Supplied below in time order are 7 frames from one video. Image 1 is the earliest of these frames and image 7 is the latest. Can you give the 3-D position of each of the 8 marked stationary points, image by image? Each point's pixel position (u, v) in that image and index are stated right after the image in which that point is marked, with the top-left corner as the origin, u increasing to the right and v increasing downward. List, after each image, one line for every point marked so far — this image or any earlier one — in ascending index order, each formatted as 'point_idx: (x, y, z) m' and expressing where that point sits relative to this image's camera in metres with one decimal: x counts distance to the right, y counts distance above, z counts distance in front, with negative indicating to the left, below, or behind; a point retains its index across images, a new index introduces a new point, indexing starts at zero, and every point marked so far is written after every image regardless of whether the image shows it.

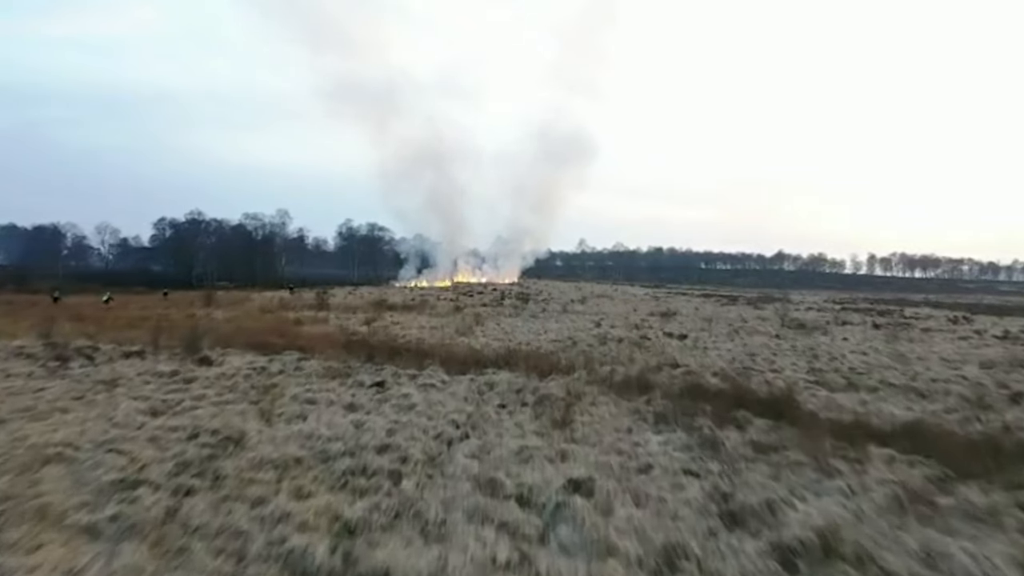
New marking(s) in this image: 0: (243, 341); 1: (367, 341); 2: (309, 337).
0: (-4.2, -0.8, +14.2) m
1: (-2.4, -0.9, +14.7) m
2: (-3.5, -0.8, +15.4) m
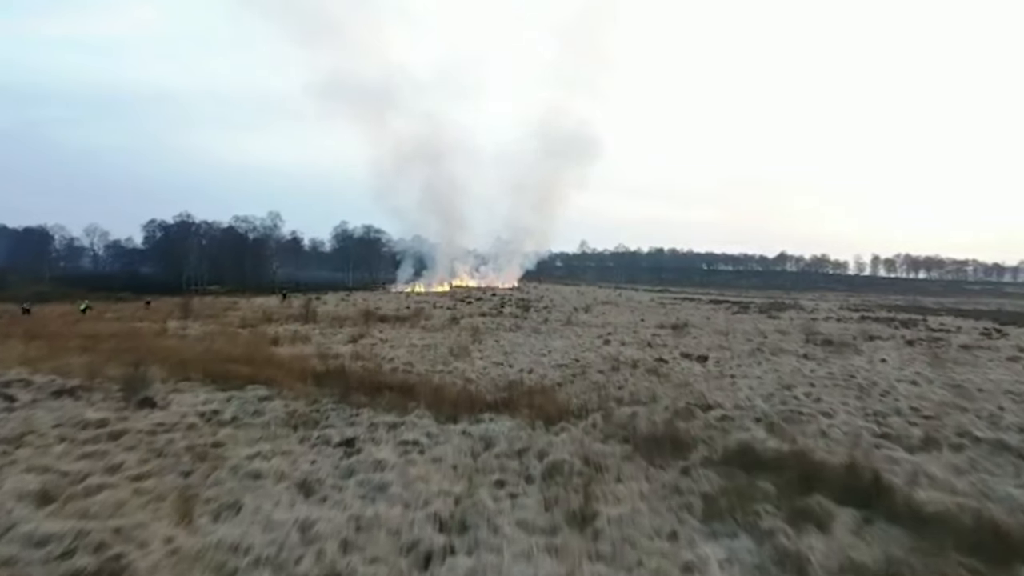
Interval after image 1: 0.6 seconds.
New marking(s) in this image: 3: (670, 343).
0: (-4.2, -1.1, +12.3) m
1: (-2.3, -1.2, +12.8) m
2: (-3.4, -1.1, +13.5) m
3: (+3.4, -1.2, +19.6) m
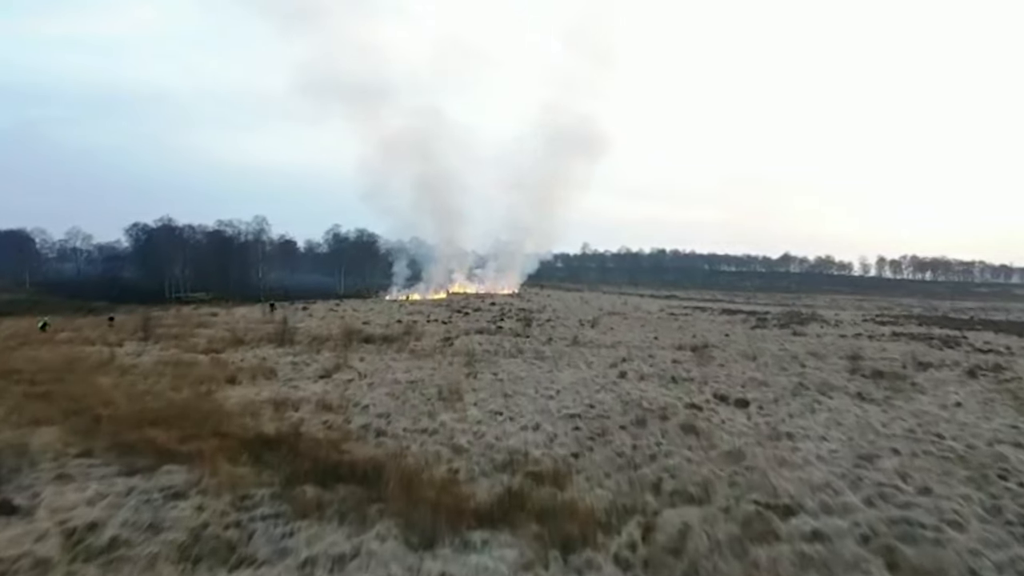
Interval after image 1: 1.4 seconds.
0: (-4.2, -1.6, +9.6) m
1: (-2.3, -1.6, +10.0) m
2: (-3.4, -1.6, +10.8) m
3: (+3.4, -1.6, +16.8) m
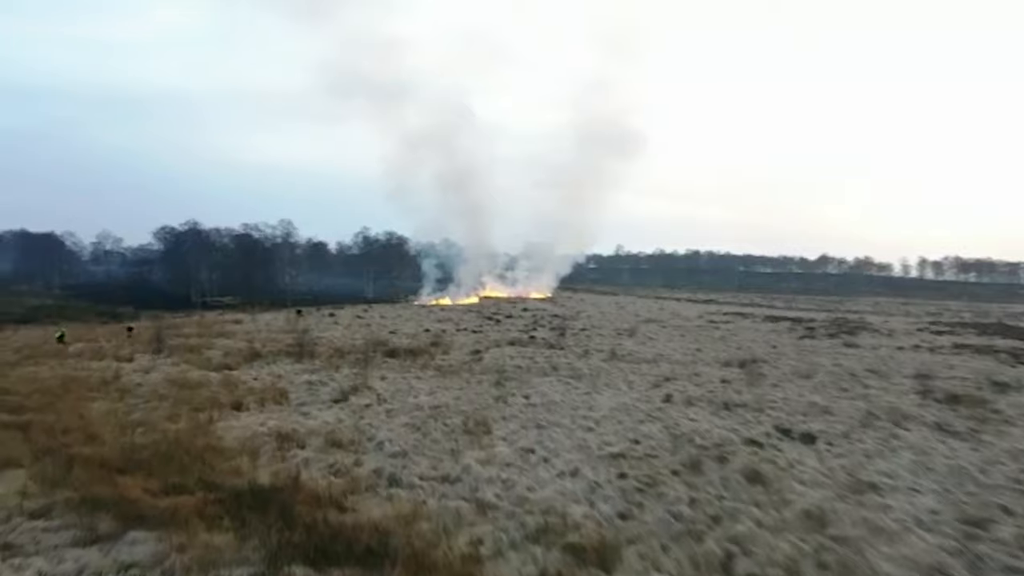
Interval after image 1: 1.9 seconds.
0: (-3.9, -1.8, +8.2) m
1: (-2.0, -1.9, +8.6) m
2: (-3.1, -1.8, +9.4) m
3: (+4.0, -1.9, +15.2) m
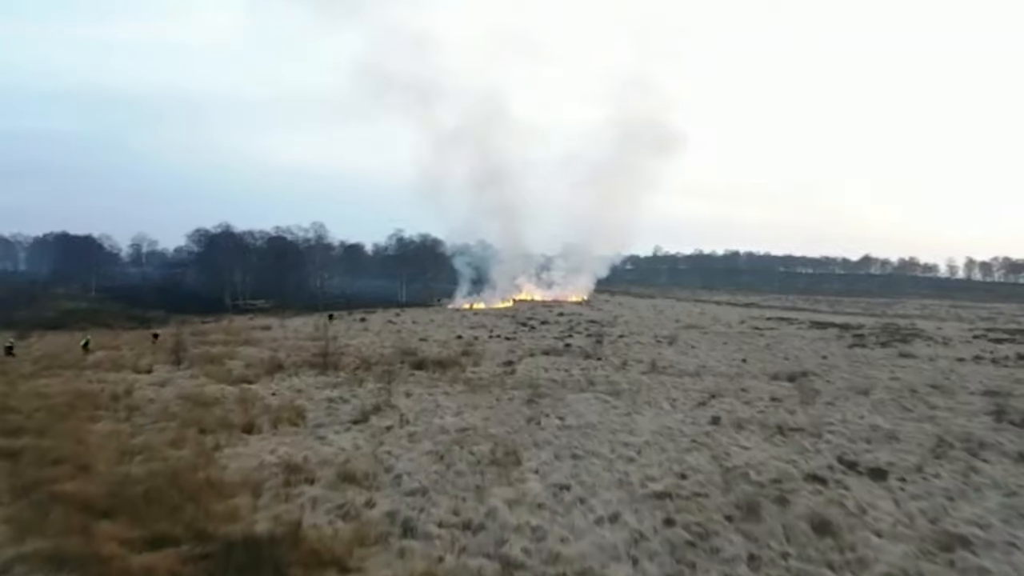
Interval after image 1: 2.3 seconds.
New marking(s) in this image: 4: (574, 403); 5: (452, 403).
0: (-3.6, -2.0, +7.2) m
1: (-1.8, -2.1, +7.5) m
2: (-2.8, -2.0, +8.3) m
3: (+4.5, -2.1, +13.9) m
4: (+1.1, -2.0, +15.6) m
5: (-1.0, -2.0, +15.6) m
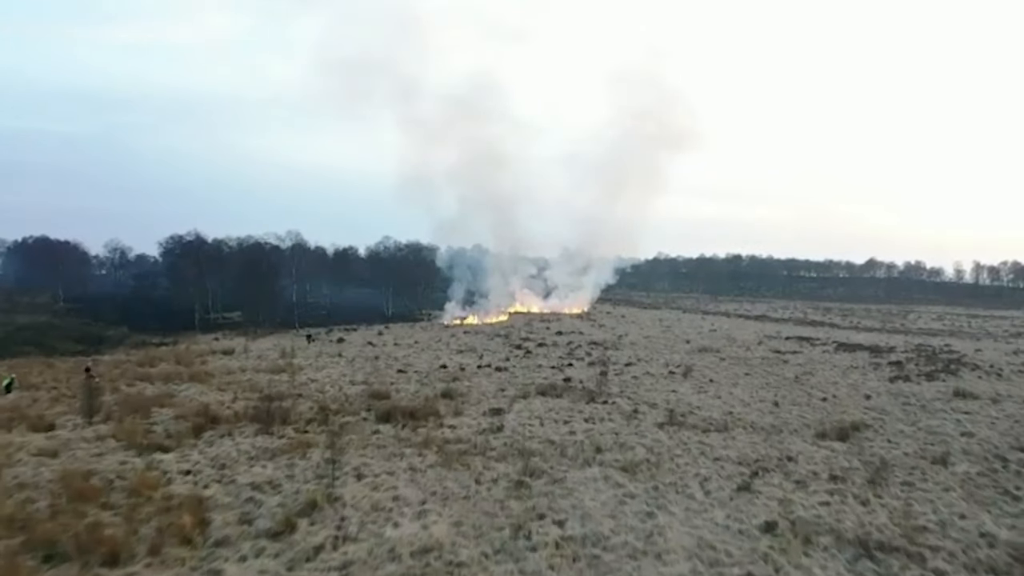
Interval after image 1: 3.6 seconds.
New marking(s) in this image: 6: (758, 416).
0: (-3.8, -2.7, +3.4) m
1: (-2.0, -2.7, +3.8) m
2: (-3.0, -2.7, +4.6) m
3: (+4.3, -2.7, +10.1) m
4: (+0.8, -2.6, +11.9) m
5: (-1.2, -2.6, +11.8) m
6: (+5.1, -2.6, +18.9) m
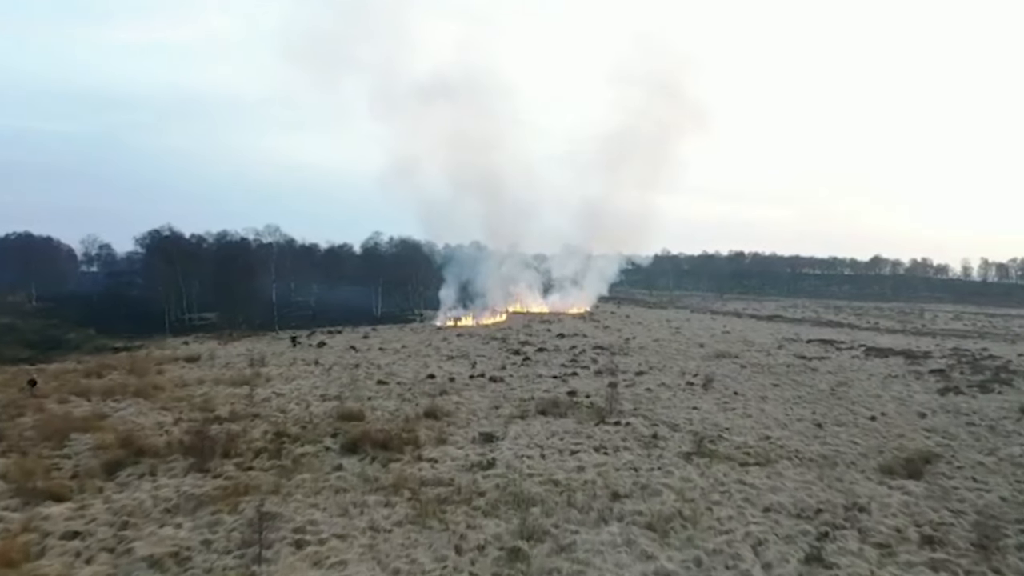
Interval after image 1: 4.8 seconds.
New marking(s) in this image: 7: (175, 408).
0: (-3.9, -2.7, +0.3) m
1: (-2.0, -2.8, +0.6) m
2: (-3.1, -2.7, +1.4) m
3: (+4.2, -2.8, +7.0) m
4: (+0.8, -2.7, +8.7) m
5: (-1.3, -2.6, +8.7) m
6: (+5.0, -2.6, +15.7) m
7: (-6.7, -2.3, +18.1) m
